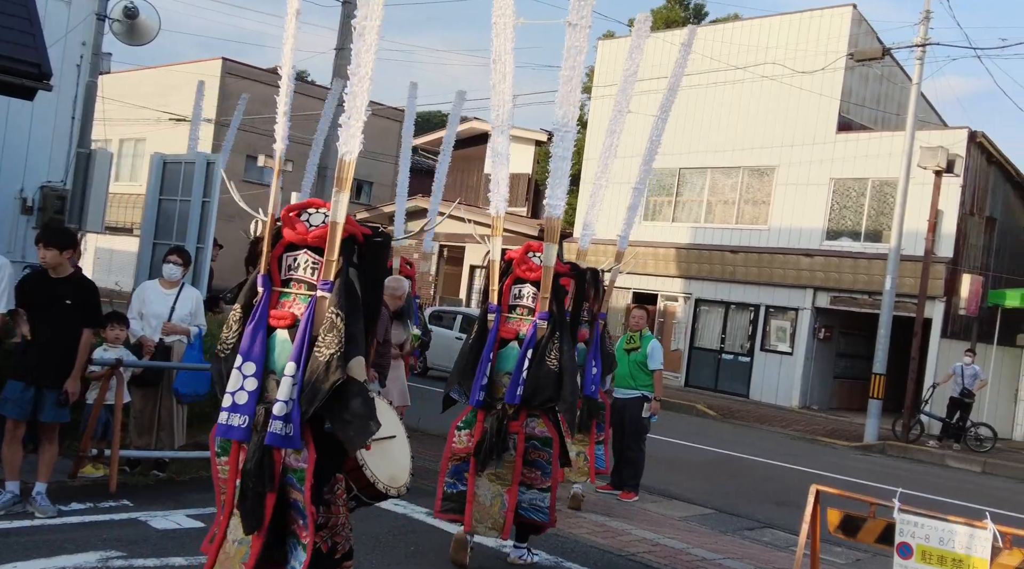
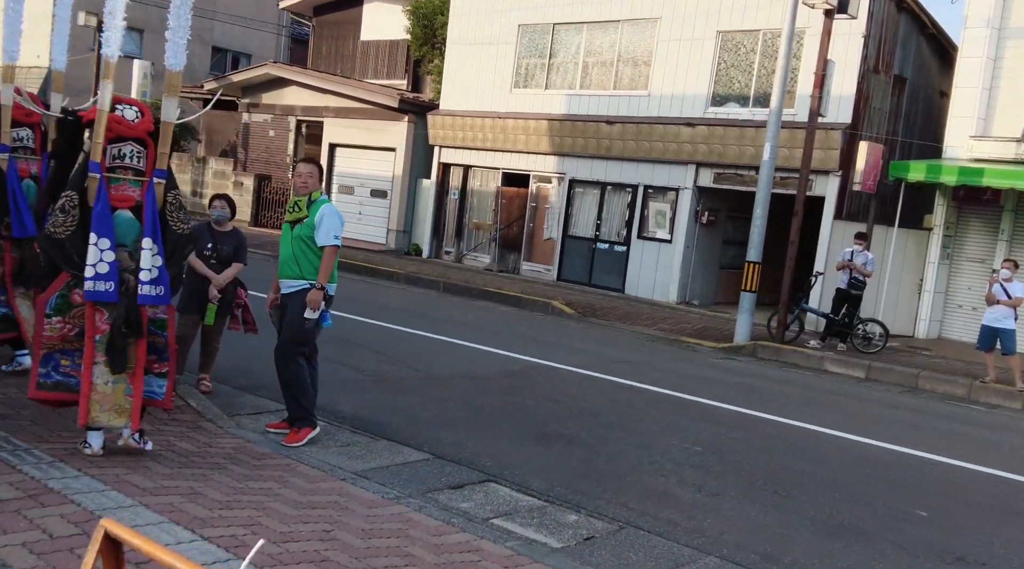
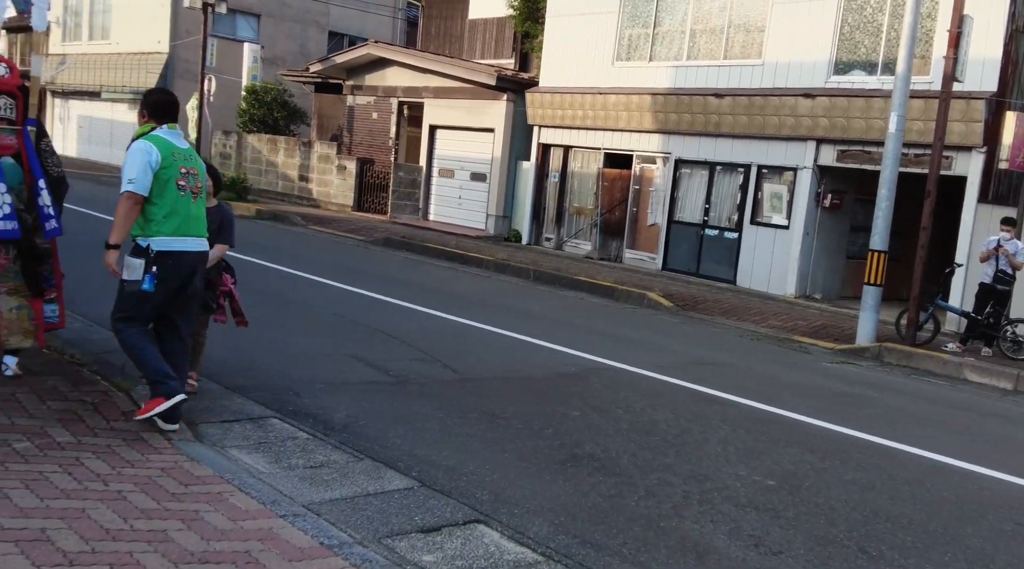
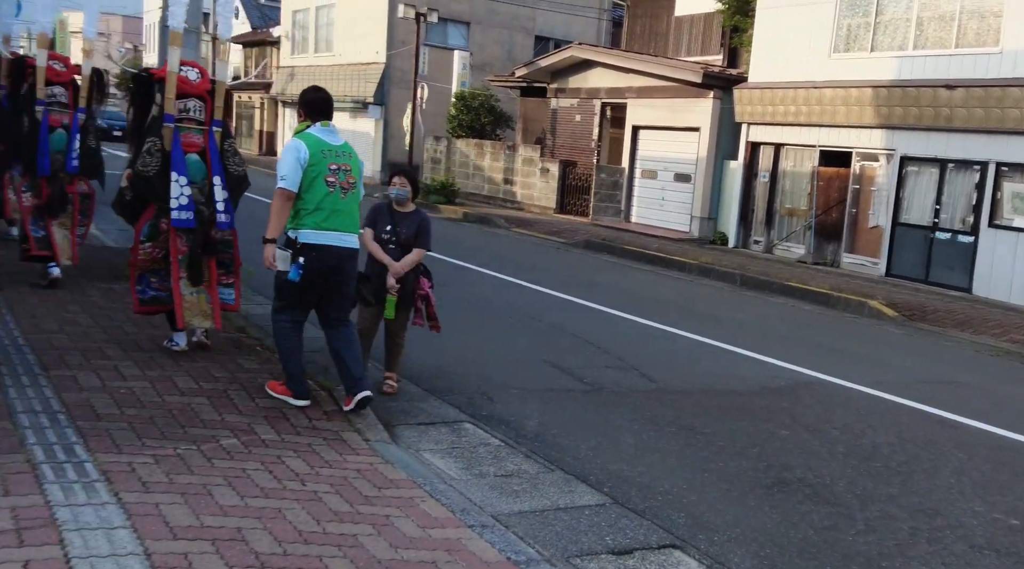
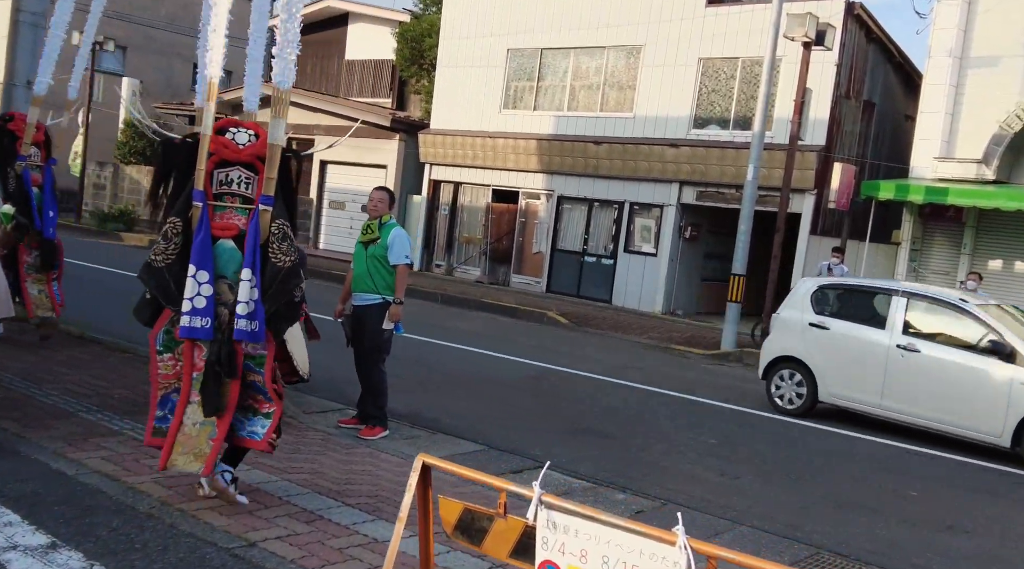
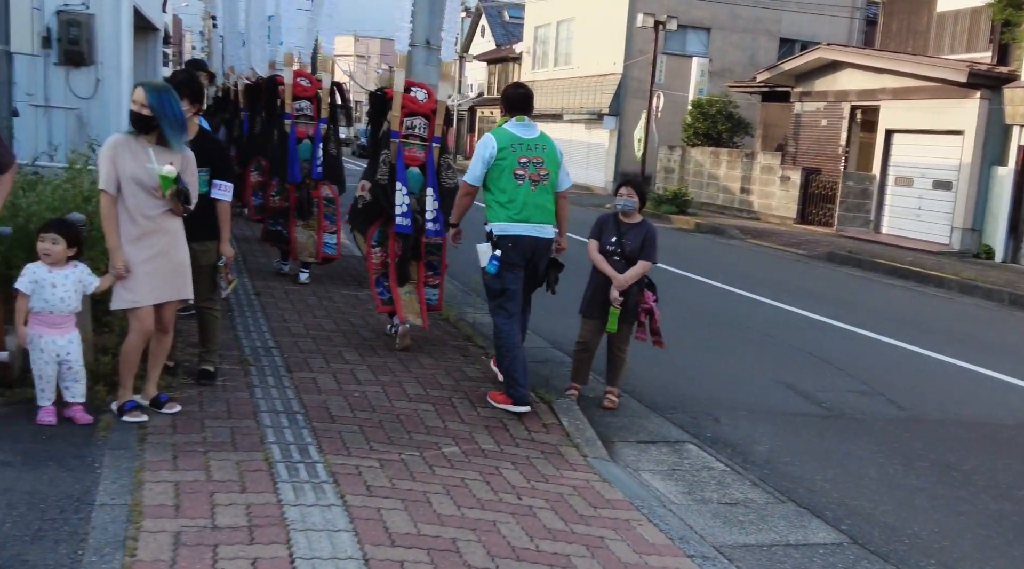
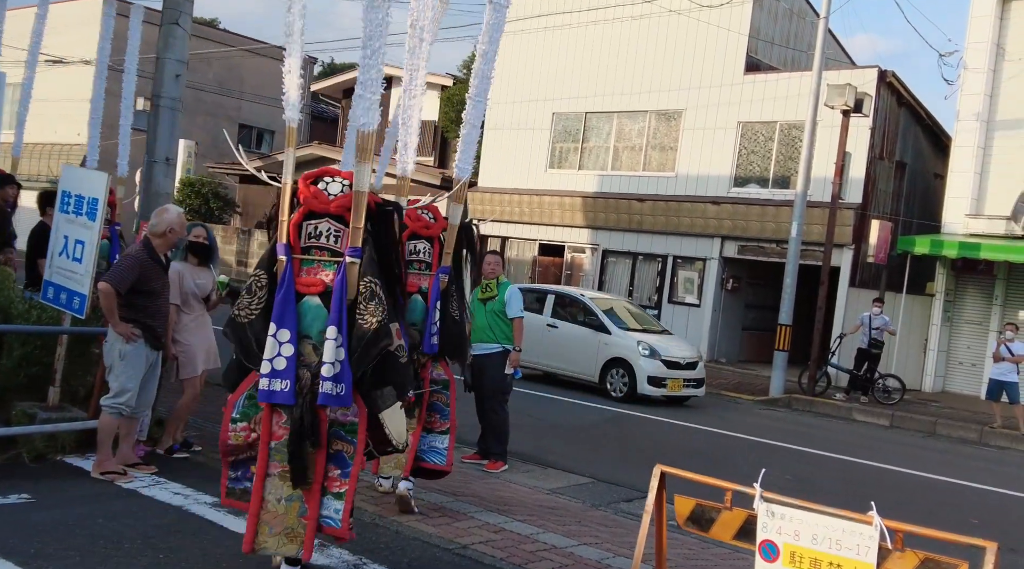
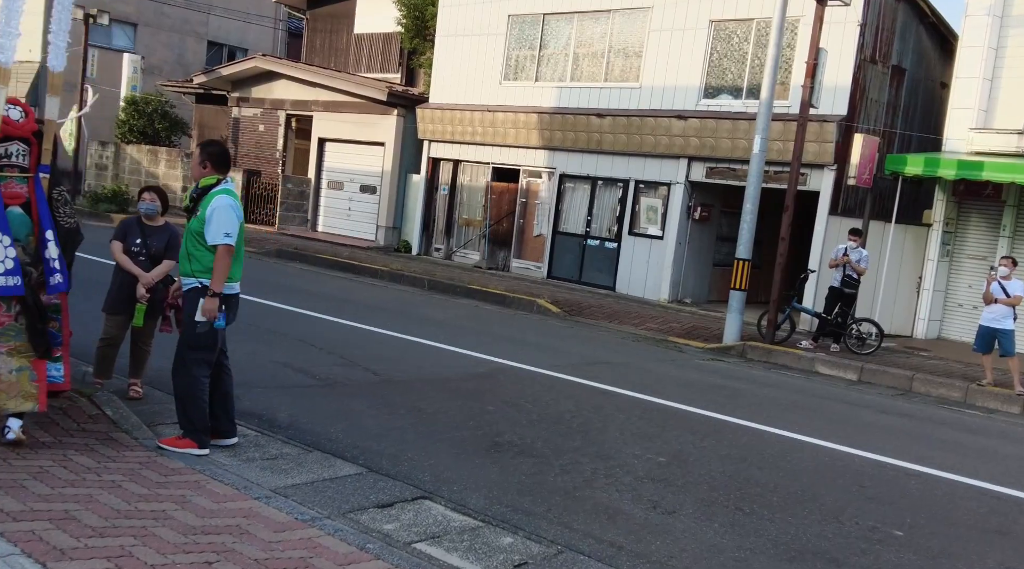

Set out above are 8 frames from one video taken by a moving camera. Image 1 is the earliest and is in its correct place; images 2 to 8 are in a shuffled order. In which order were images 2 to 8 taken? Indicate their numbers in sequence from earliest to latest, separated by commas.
7, 5, 2, 8, 3, 4, 6
